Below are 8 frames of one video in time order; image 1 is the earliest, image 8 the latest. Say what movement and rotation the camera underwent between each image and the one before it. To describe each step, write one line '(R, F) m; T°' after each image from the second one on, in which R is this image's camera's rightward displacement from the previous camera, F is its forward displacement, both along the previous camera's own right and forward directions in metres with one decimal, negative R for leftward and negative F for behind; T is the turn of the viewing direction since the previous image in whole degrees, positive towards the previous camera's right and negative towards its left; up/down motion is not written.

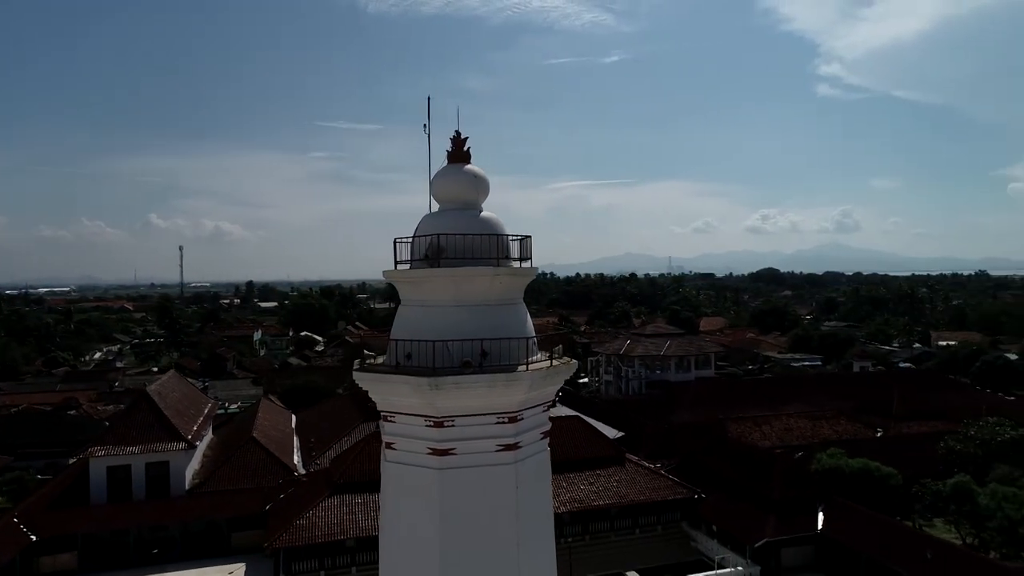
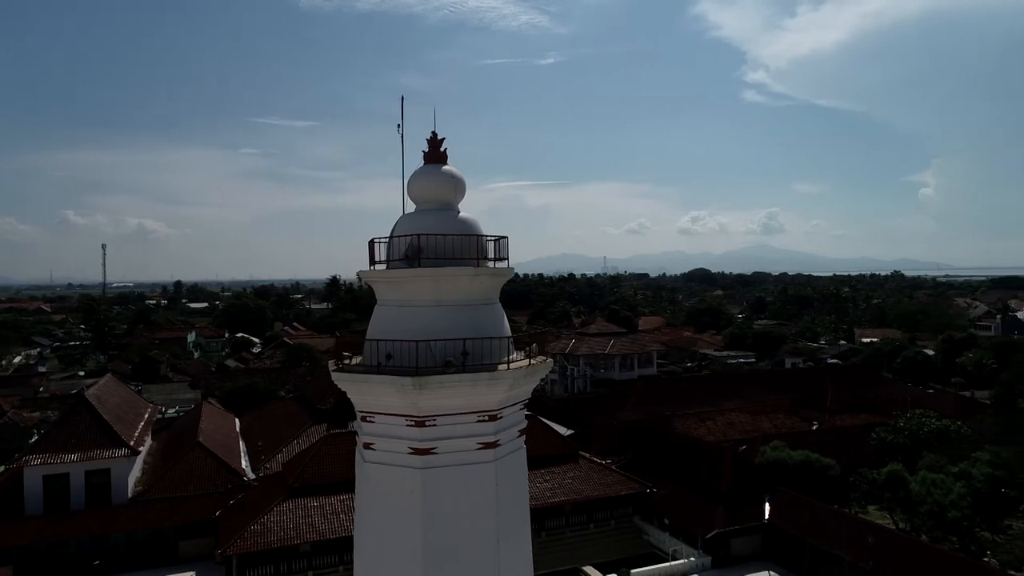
(-0.3, -0.1) m; +5°
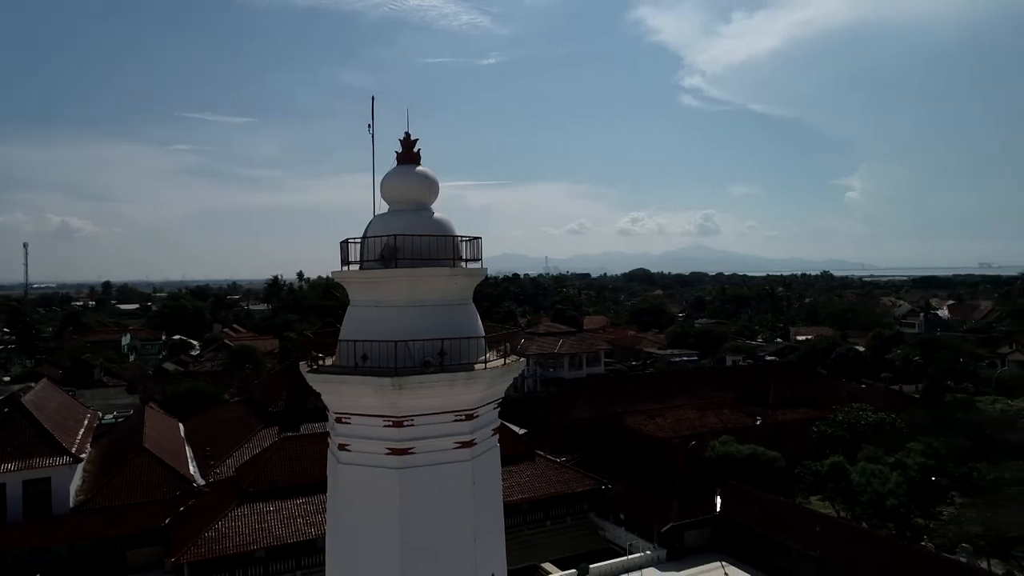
(-0.3, -0.1) m; +5°
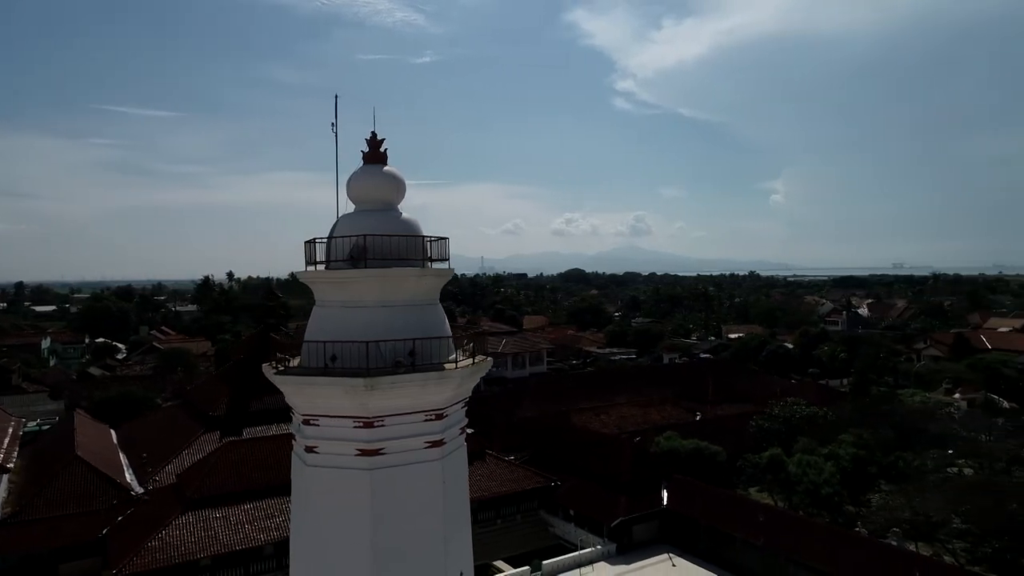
(-0.3, -0.1) m; +5°
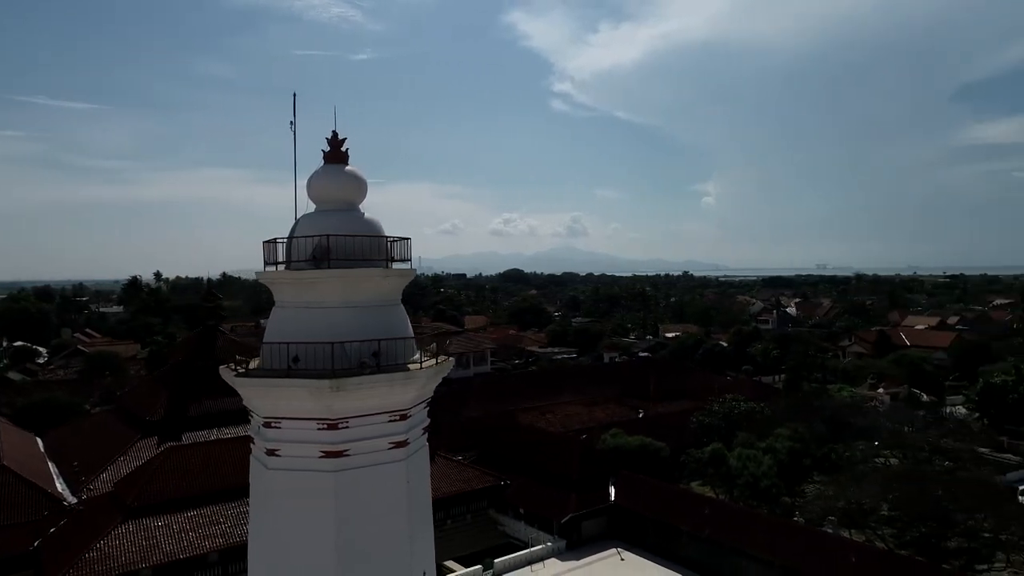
(-0.2, -0.1) m; +5°
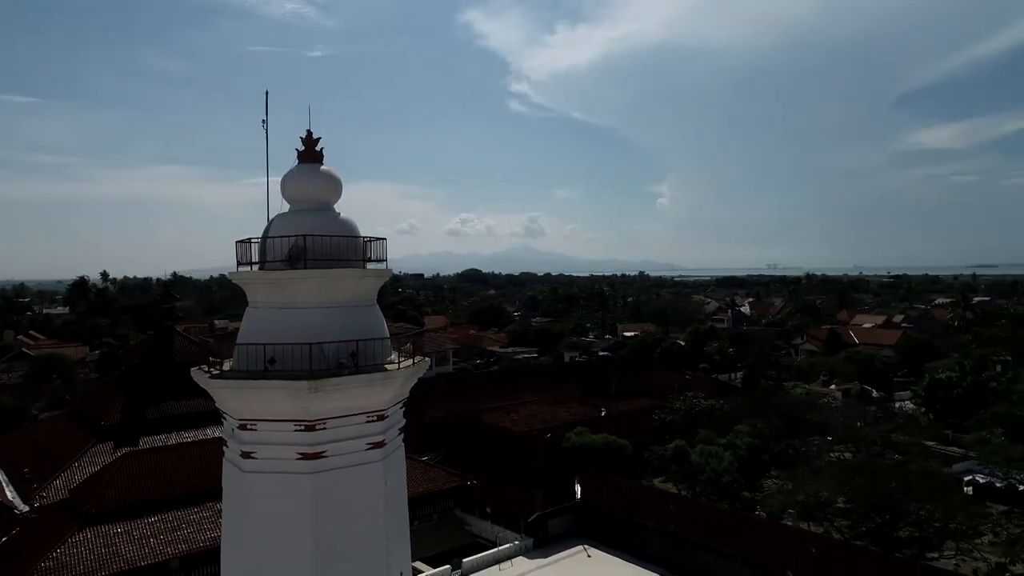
(-0.2, -0.1) m; +3°
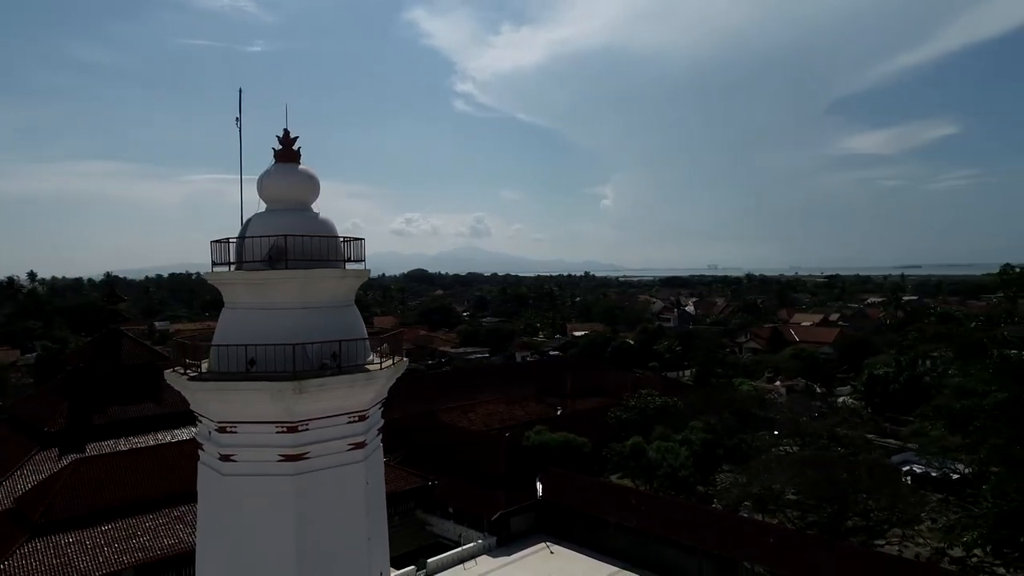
(-0.3, -0.1) m; +4°
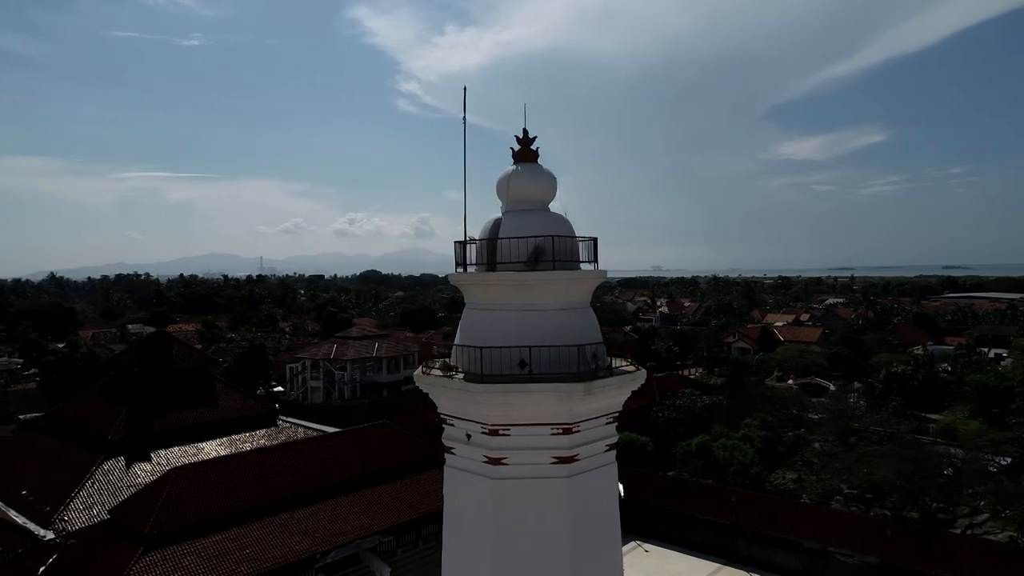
(-2.4, +0.1) m; +2°
